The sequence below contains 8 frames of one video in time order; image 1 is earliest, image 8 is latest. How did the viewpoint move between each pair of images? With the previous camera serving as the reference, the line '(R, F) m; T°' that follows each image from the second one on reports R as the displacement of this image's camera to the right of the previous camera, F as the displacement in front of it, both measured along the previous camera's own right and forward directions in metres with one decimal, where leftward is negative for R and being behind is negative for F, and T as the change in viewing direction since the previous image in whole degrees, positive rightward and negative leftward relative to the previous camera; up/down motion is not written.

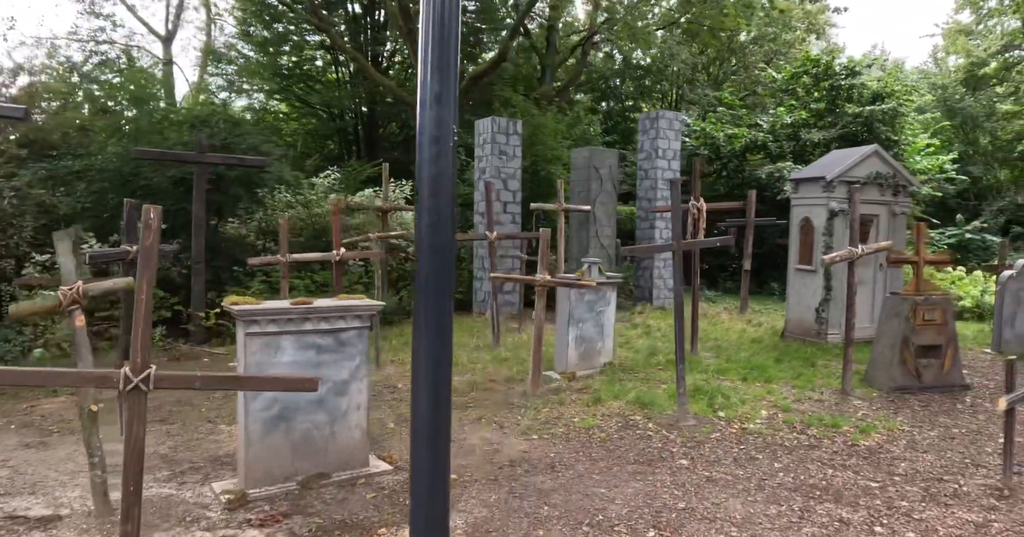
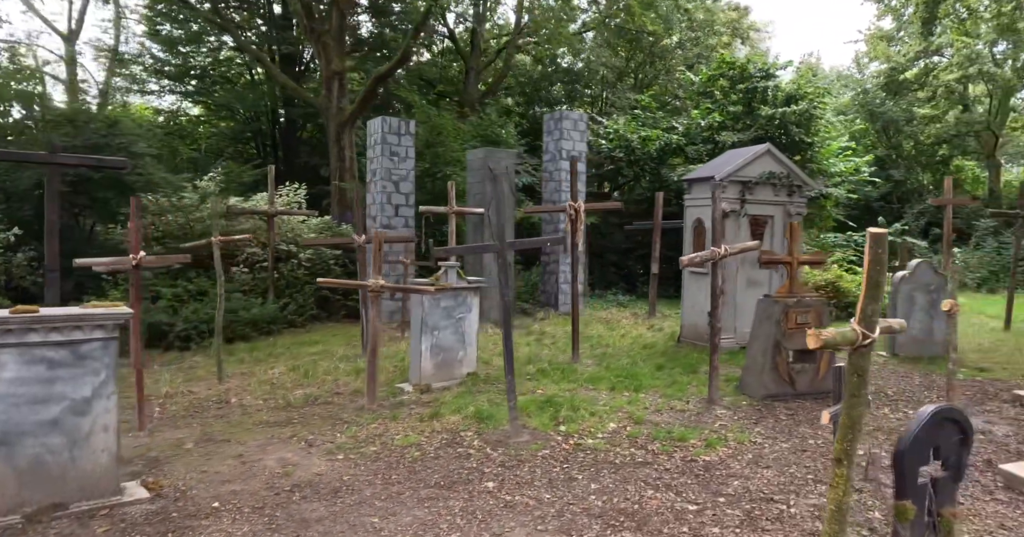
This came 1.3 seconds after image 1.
(+1.2, +0.5) m; +2°
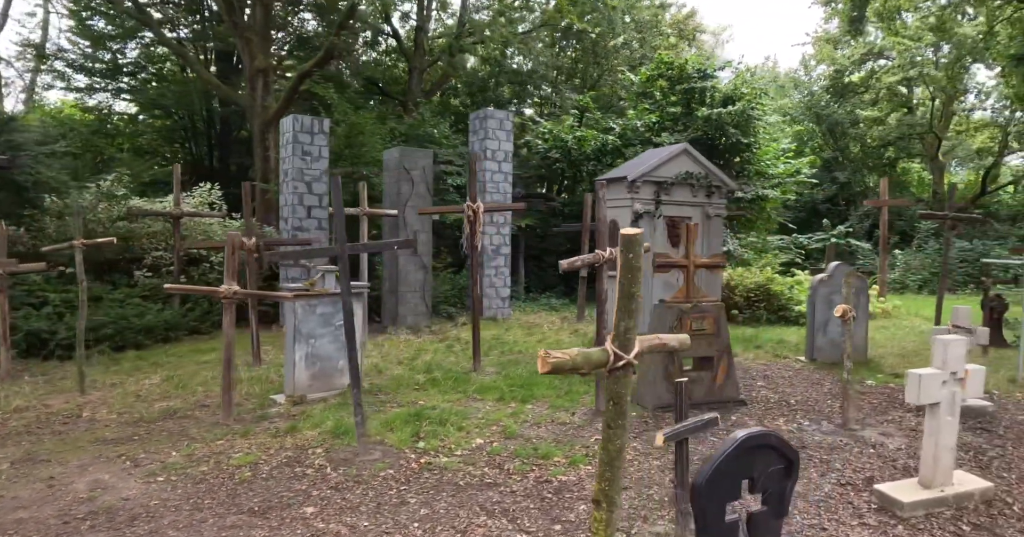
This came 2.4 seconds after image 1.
(+1.0, +0.4) m; +2°
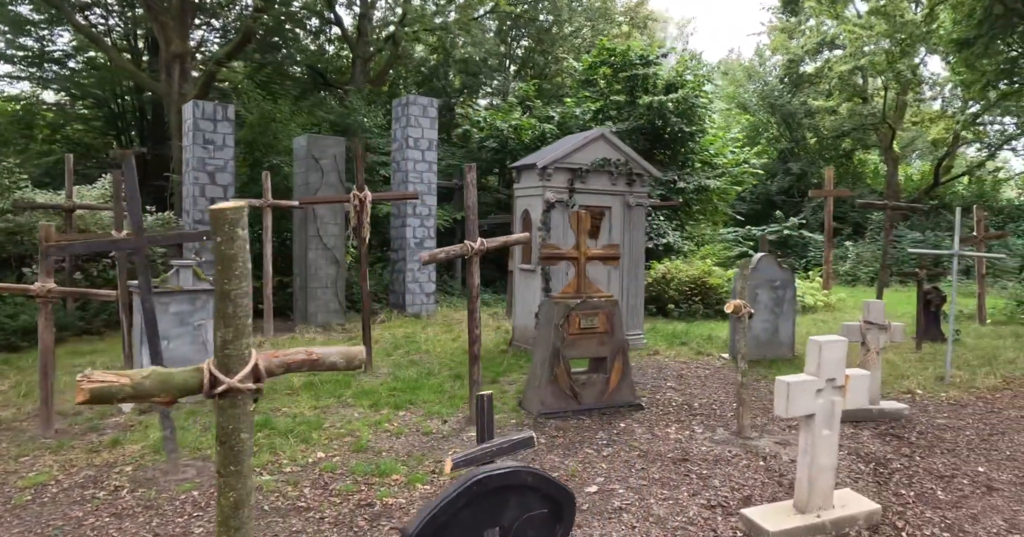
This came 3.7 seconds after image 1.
(+1.0, +0.6) m; +1°
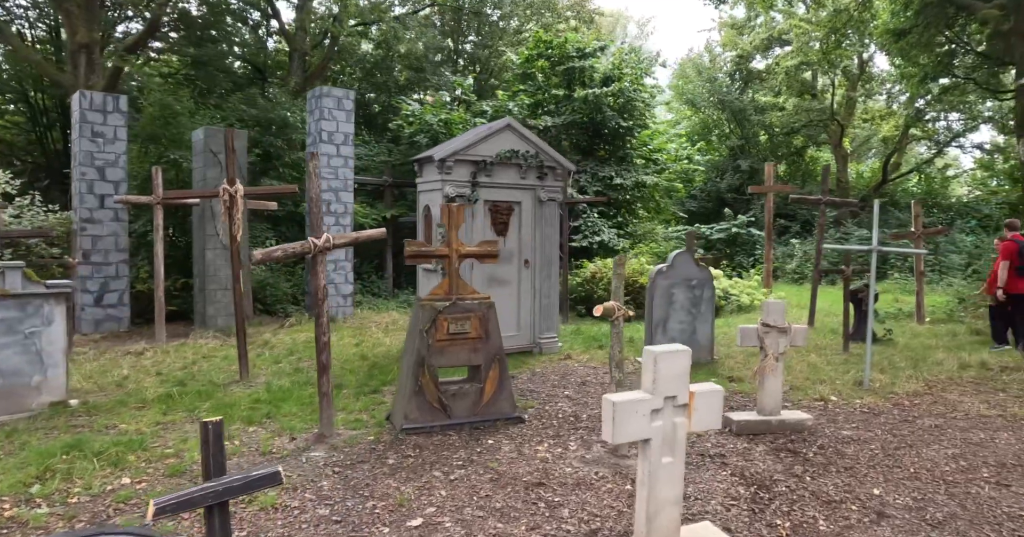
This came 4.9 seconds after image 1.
(+0.9, +0.5) m; +2°
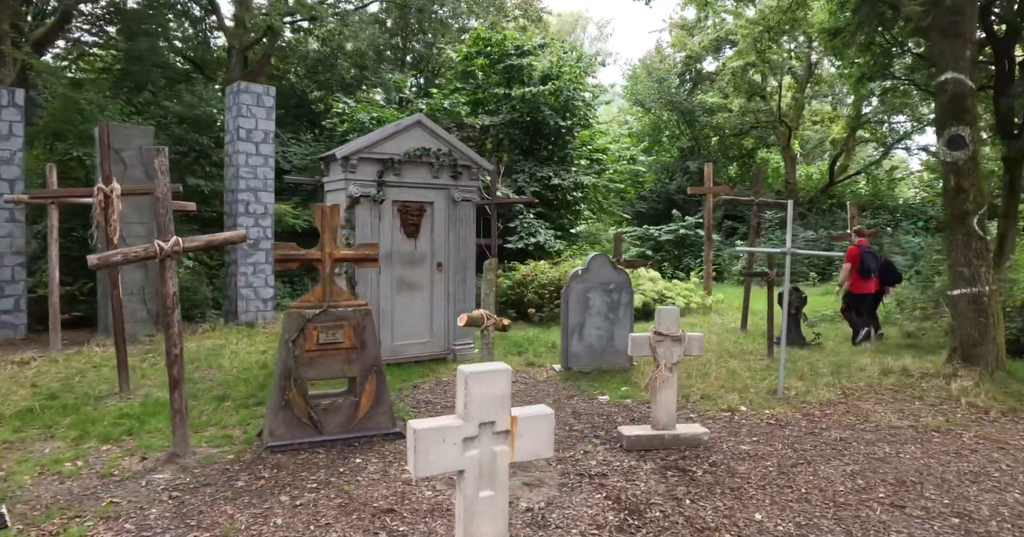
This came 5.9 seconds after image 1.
(+0.7, +0.3) m; +2°
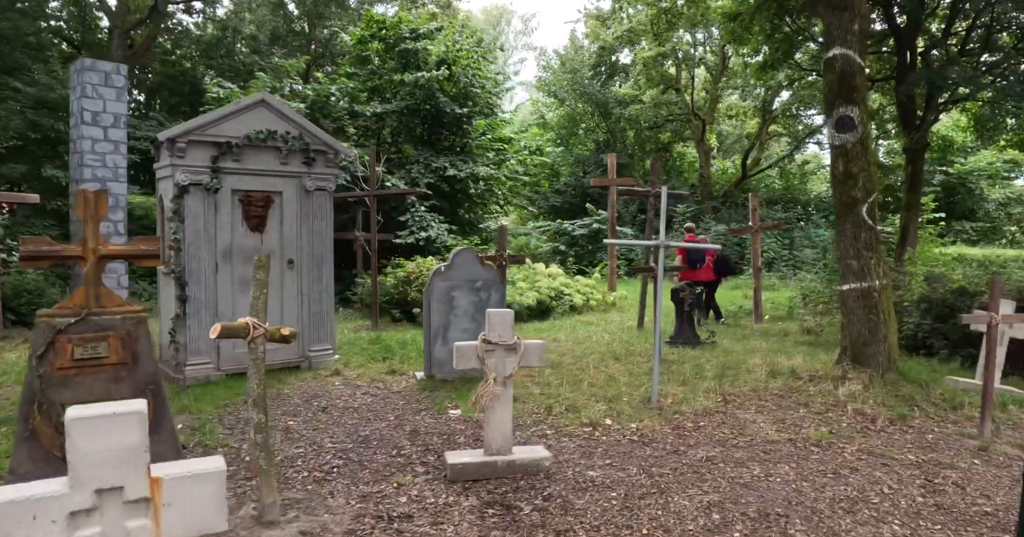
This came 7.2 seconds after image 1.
(+0.8, +0.7) m; +5°
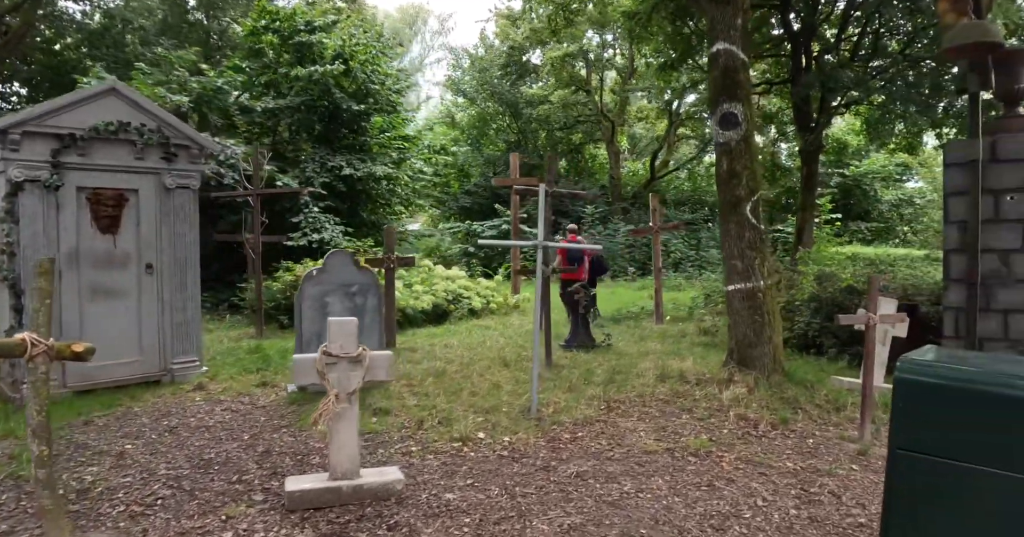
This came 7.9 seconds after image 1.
(+0.4, +0.3) m; +6°
